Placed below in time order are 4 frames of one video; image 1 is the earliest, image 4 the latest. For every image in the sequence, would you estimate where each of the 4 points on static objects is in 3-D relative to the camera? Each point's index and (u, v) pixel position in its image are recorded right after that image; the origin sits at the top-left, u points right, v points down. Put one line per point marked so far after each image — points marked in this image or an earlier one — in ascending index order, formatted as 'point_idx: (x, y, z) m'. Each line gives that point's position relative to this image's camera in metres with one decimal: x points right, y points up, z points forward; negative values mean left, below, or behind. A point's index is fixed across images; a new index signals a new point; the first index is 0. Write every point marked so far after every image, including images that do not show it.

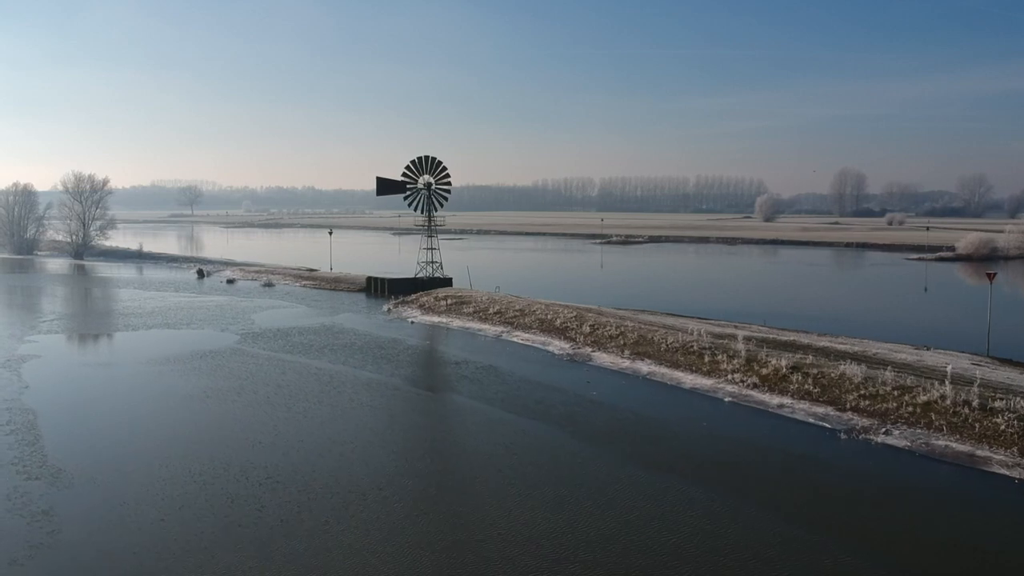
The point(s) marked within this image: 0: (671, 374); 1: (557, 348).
0: (+3.9, -2.1, +16.2) m
1: (+1.3, -1.7, +19.3) m
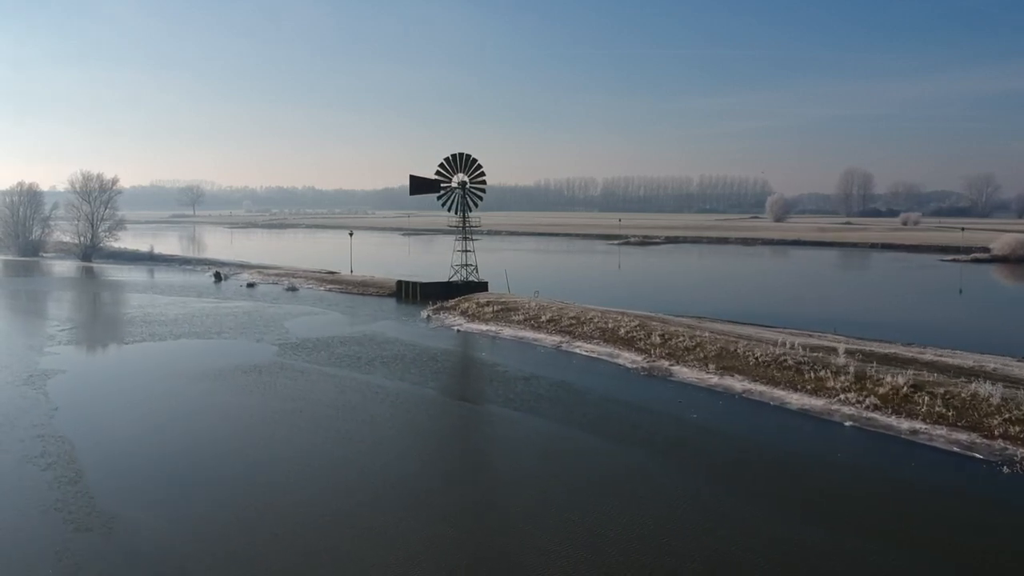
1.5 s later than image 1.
0: (+5.6, -2.3, +14.6) m
1: (+3.0, -1.9, +17.7) m
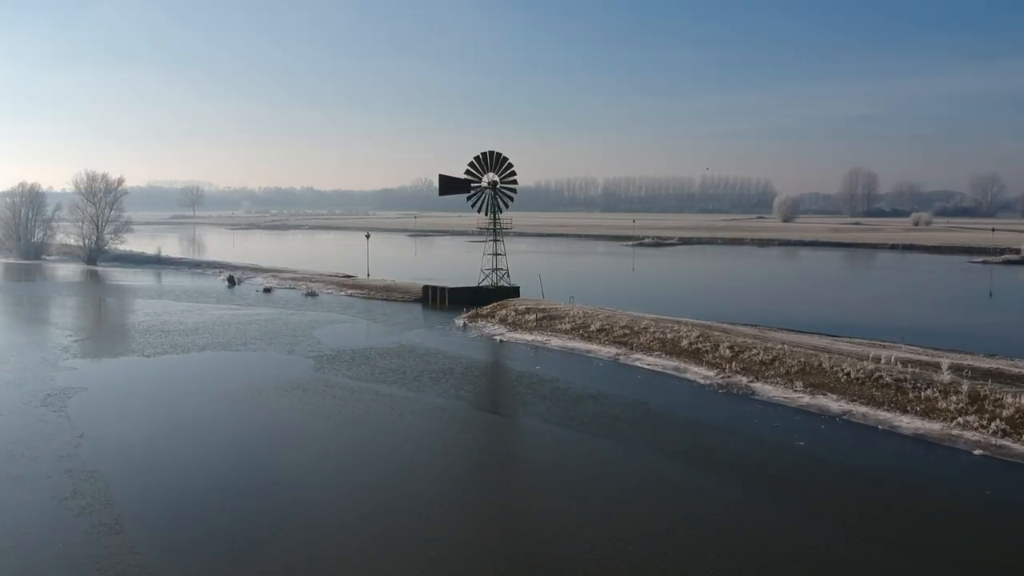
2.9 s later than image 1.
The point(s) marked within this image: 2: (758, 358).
0: (+7.1, -2.5, +13.2) m
1: (+4.5, -2.1, +16.2) m
2: (+6.0, -1.7, +16.5) m
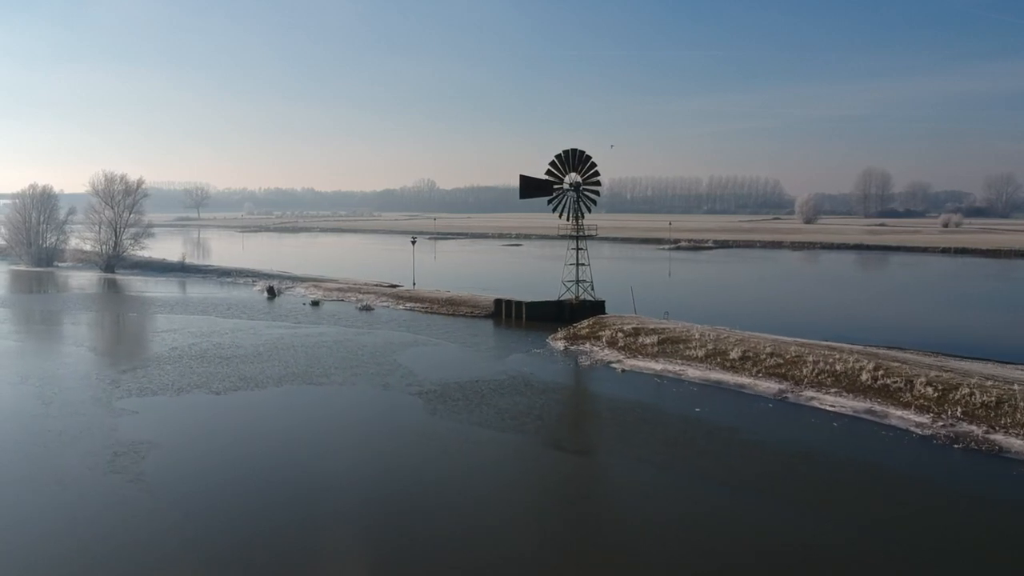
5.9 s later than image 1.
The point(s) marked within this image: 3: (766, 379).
0: (+10.4, -3.0, +10.2) m
1: (+7.8, -2.6, +13.2) m
2: (+9.2, -2.2, +13.5) m
3: (+6.0, -2.2, +16.3) m
